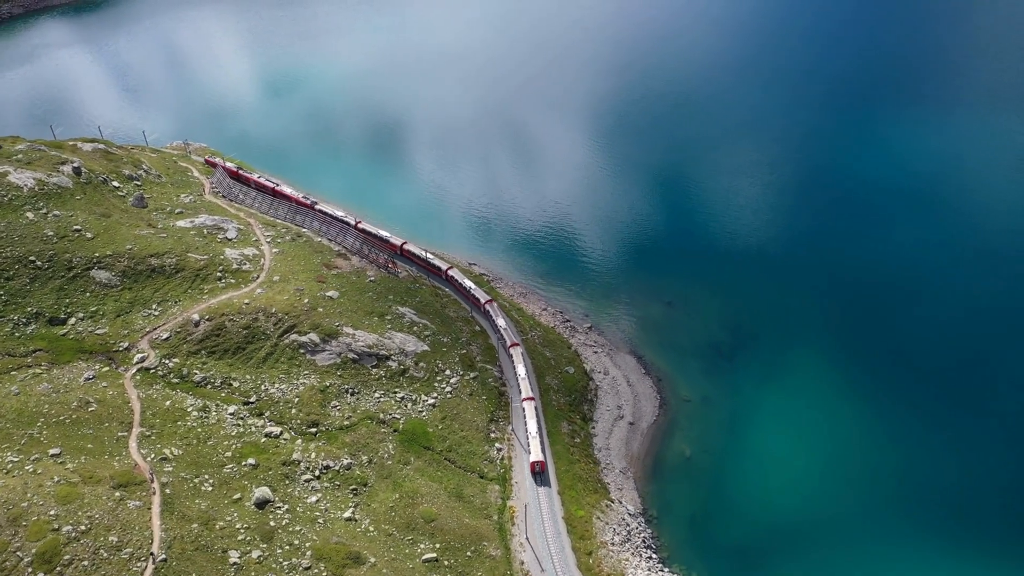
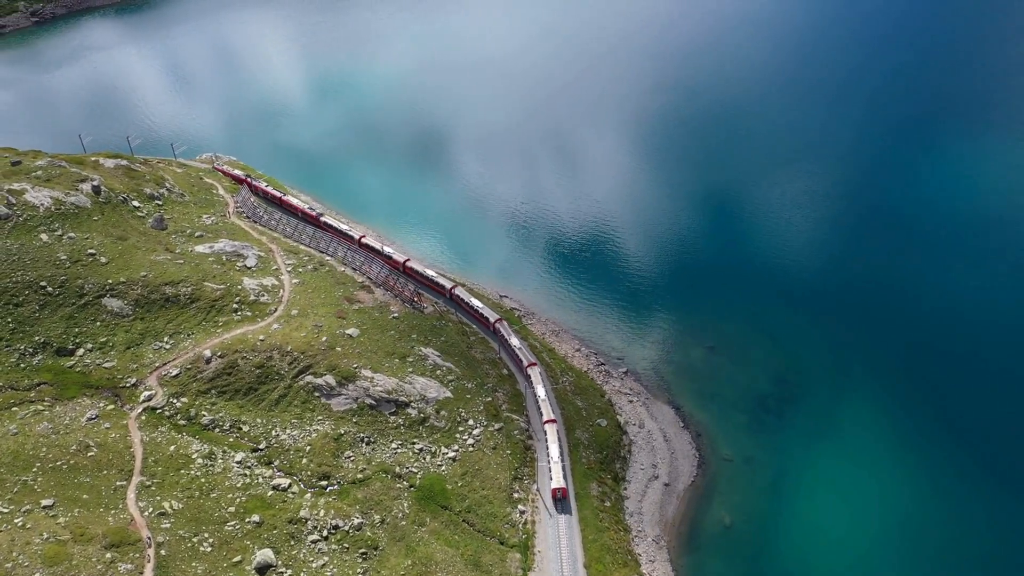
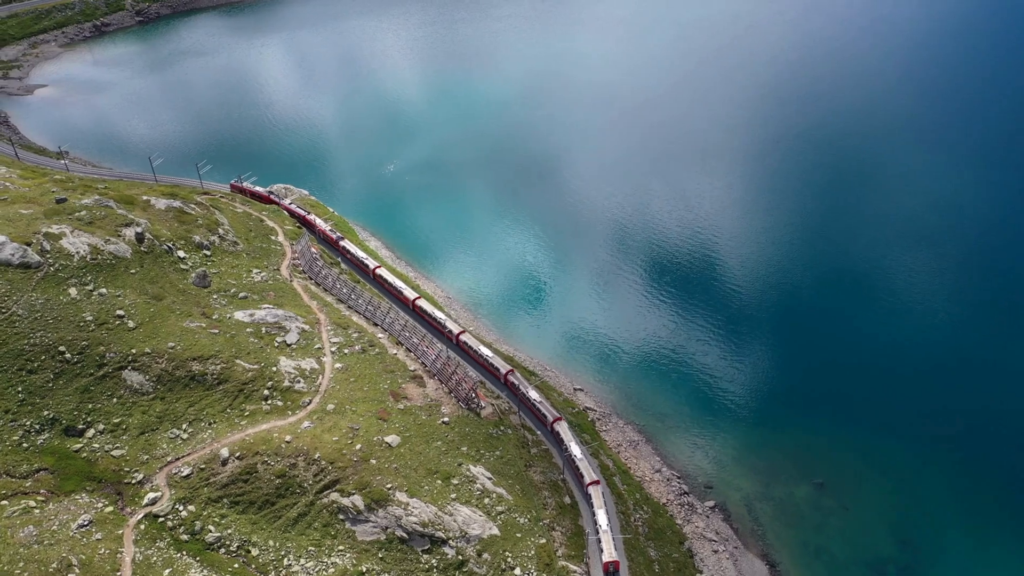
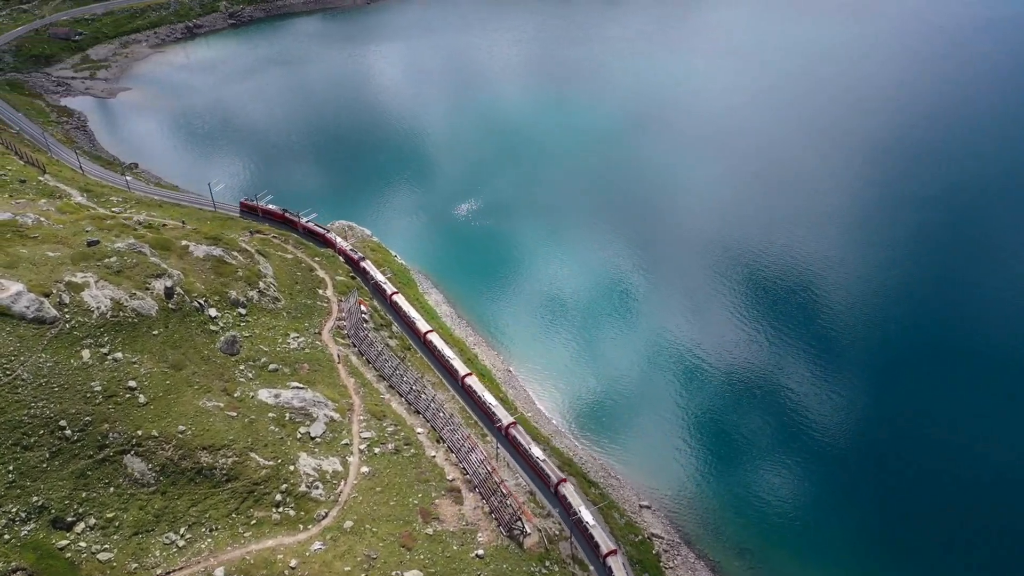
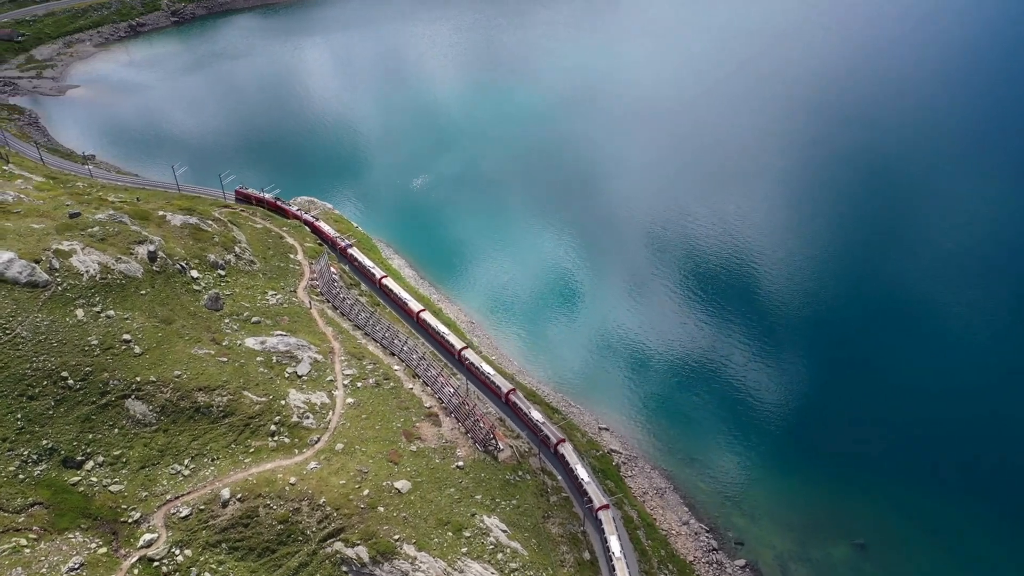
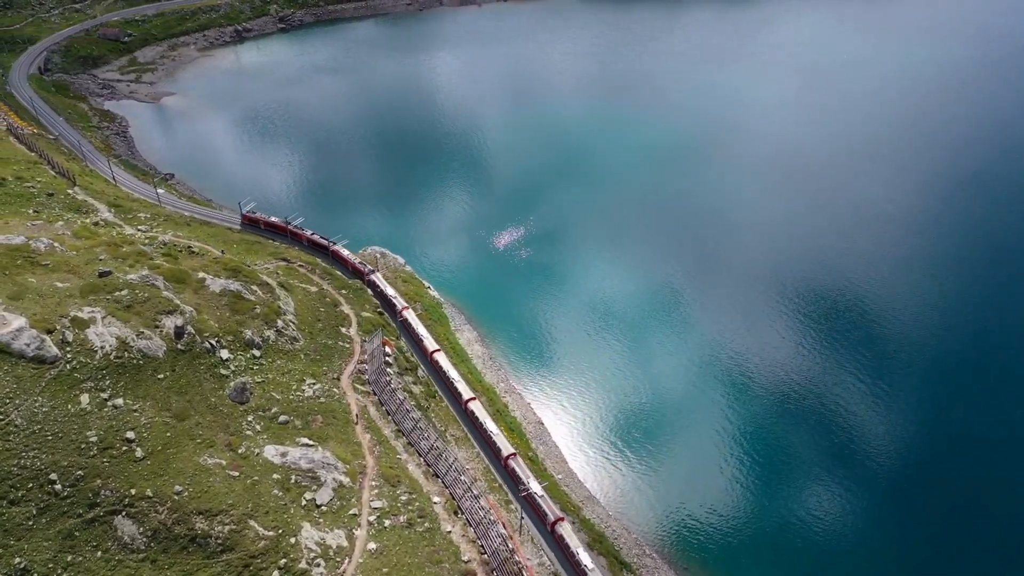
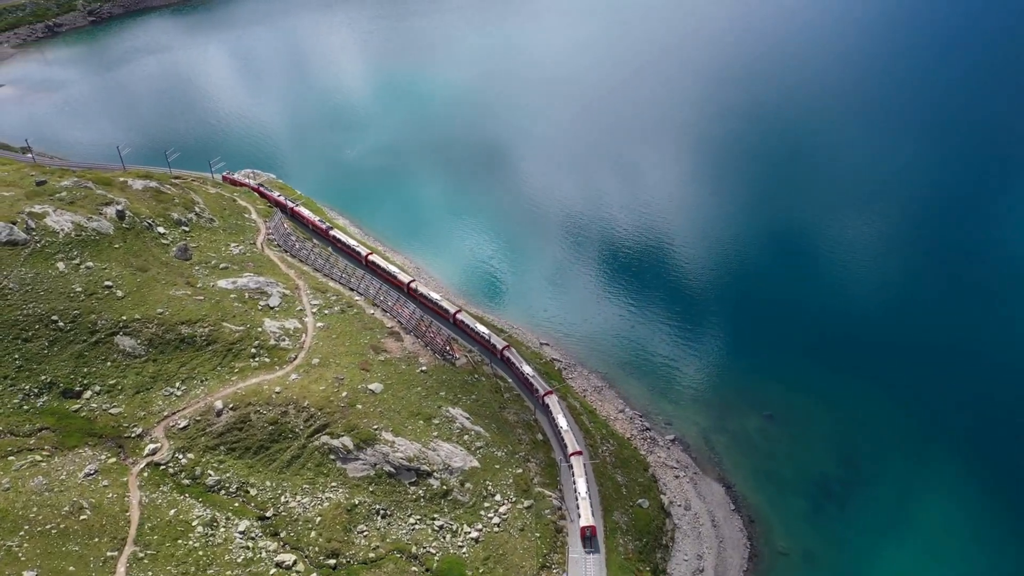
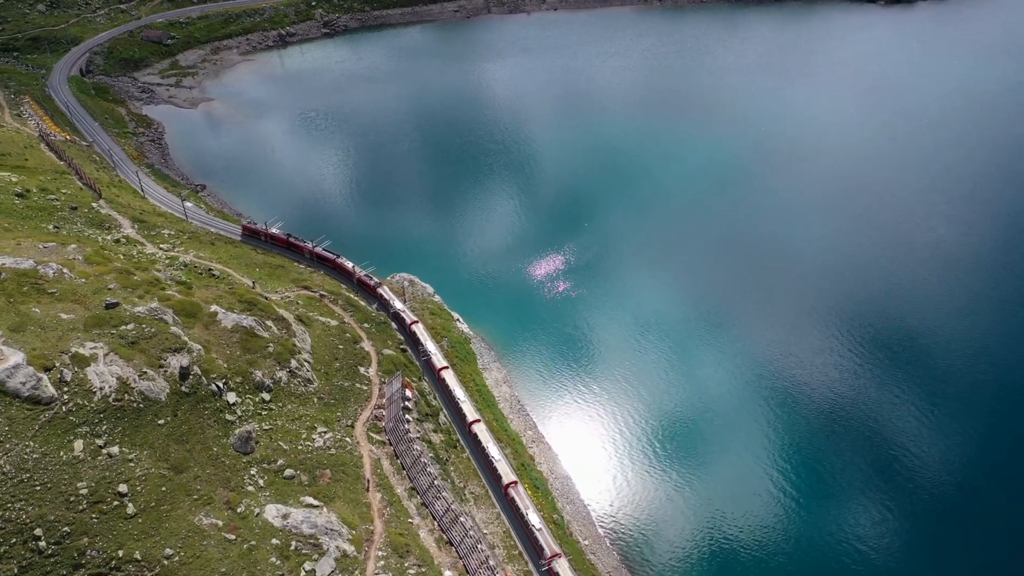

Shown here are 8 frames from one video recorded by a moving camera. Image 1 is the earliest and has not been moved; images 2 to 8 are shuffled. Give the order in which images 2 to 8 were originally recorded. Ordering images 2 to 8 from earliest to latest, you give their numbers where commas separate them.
2, 7, 3, 5, 4, 6, 8
